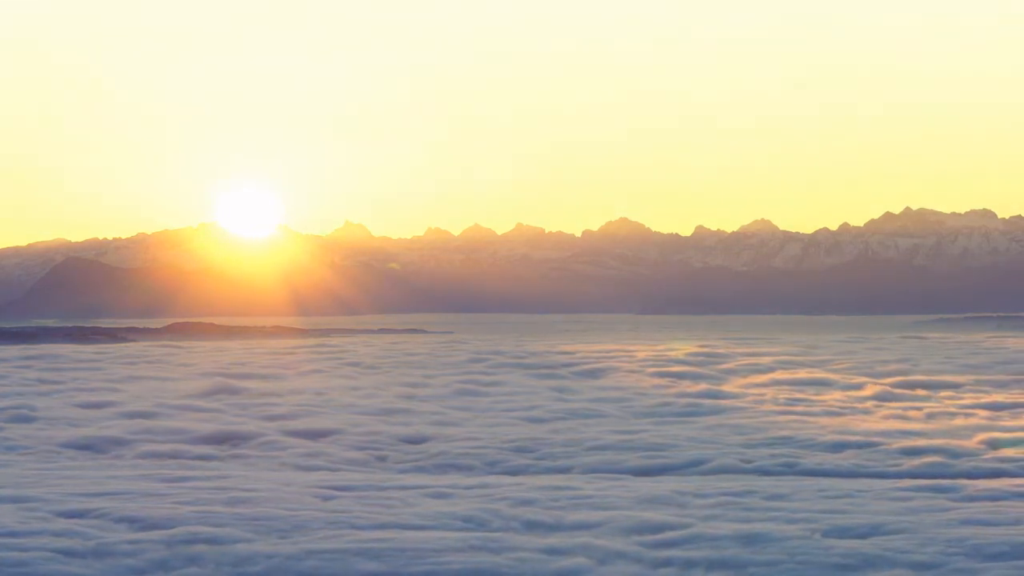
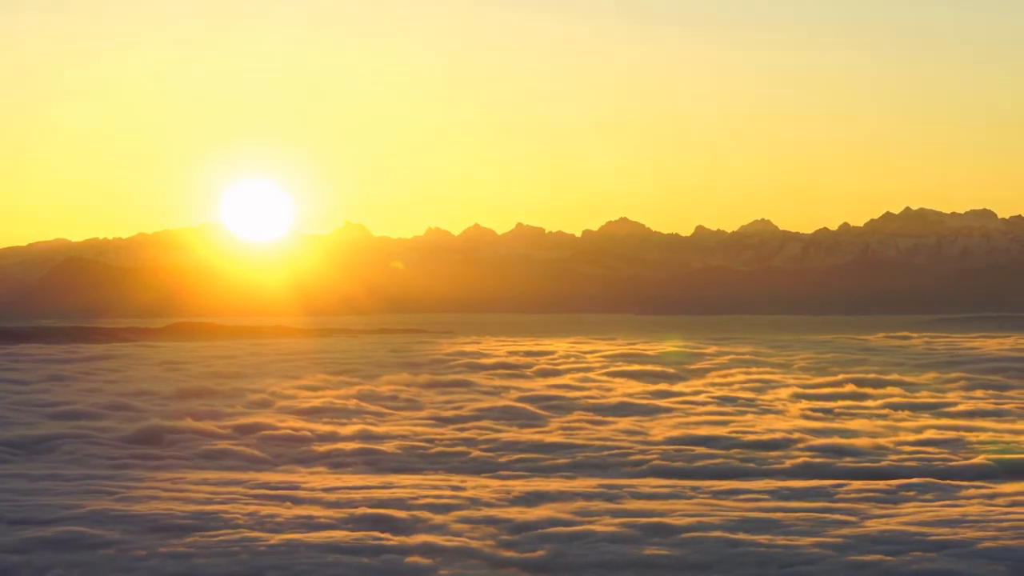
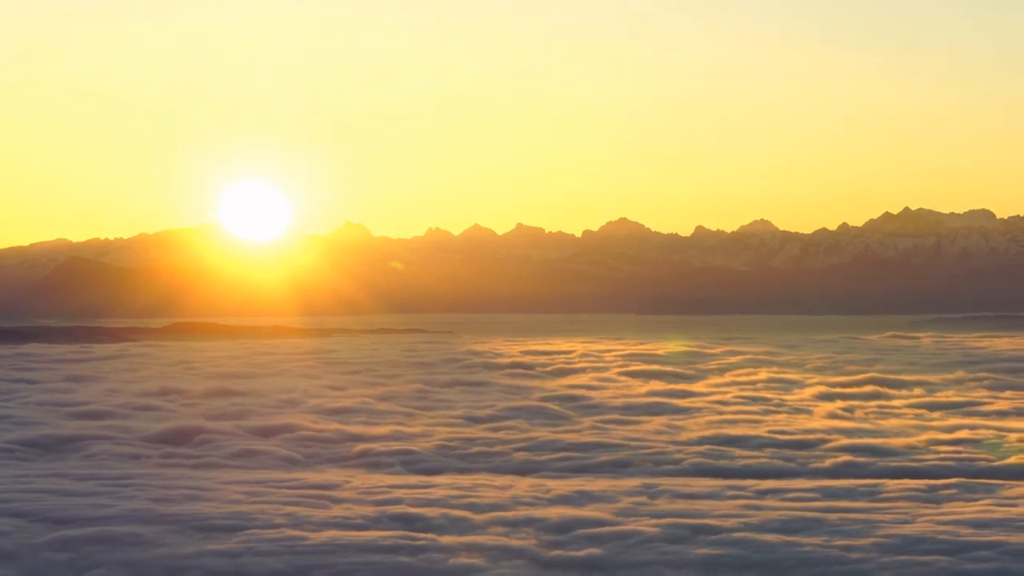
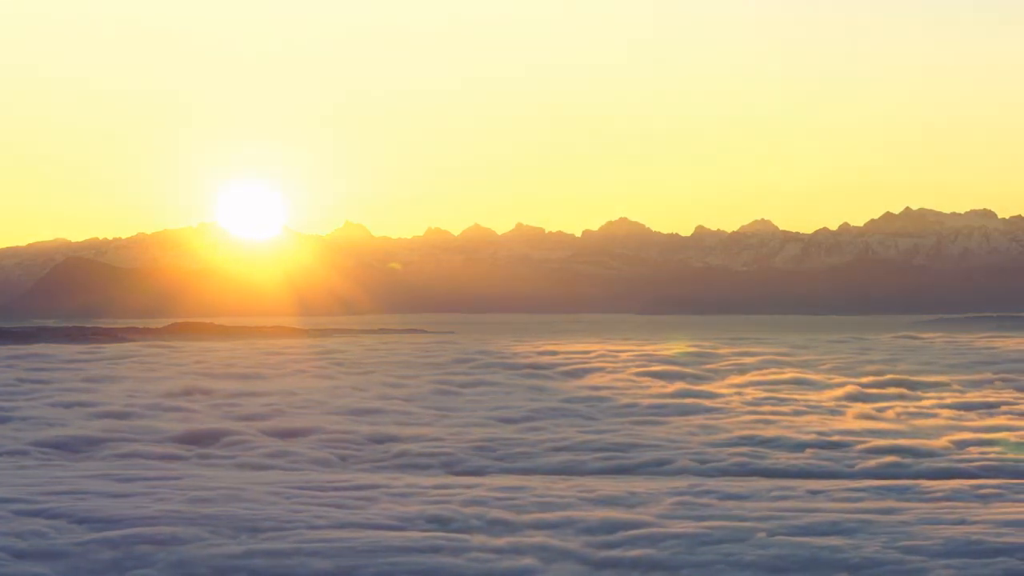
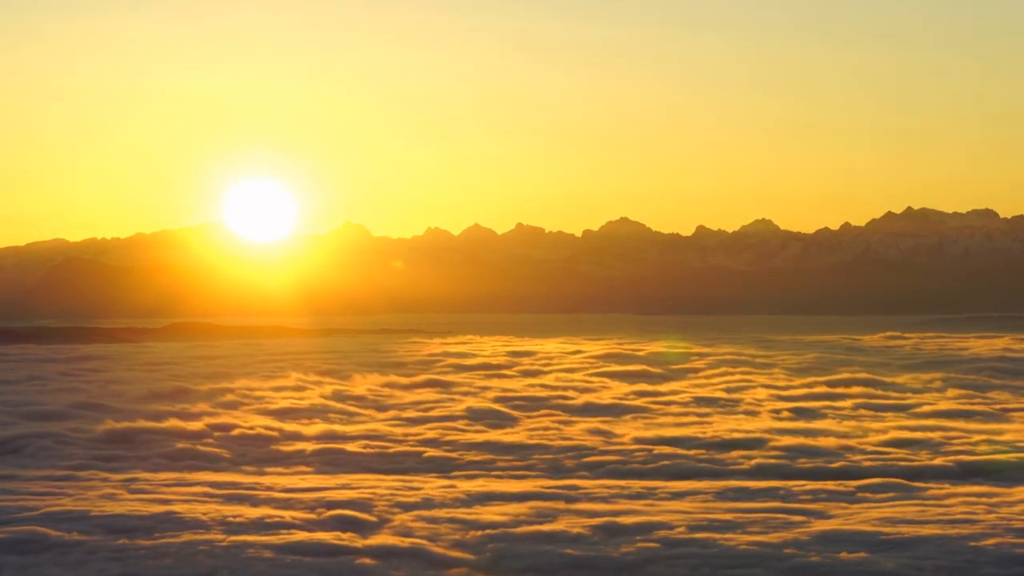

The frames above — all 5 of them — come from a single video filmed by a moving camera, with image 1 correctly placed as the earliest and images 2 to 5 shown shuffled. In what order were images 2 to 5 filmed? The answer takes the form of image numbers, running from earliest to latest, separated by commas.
4, 3, 2, 5
